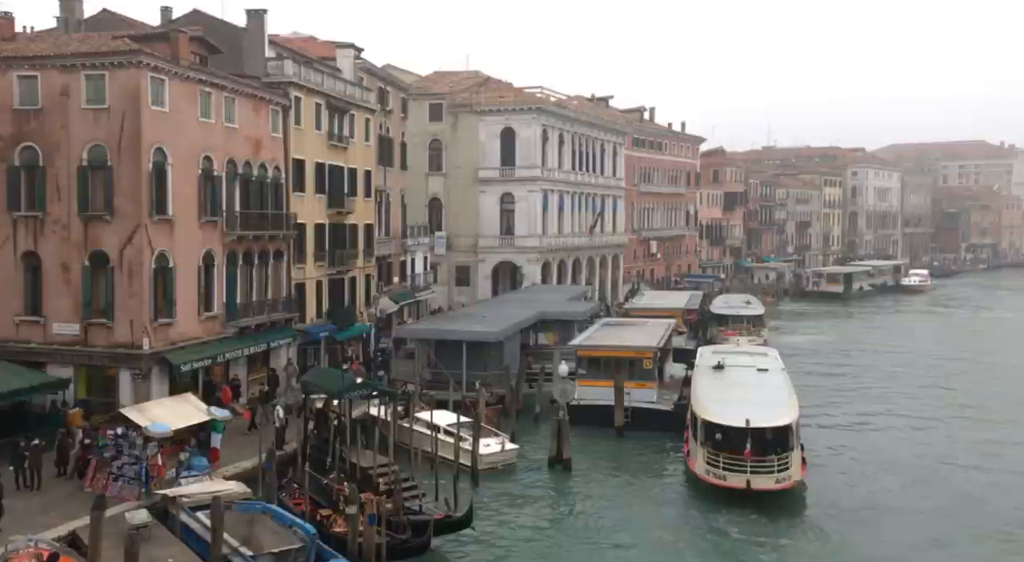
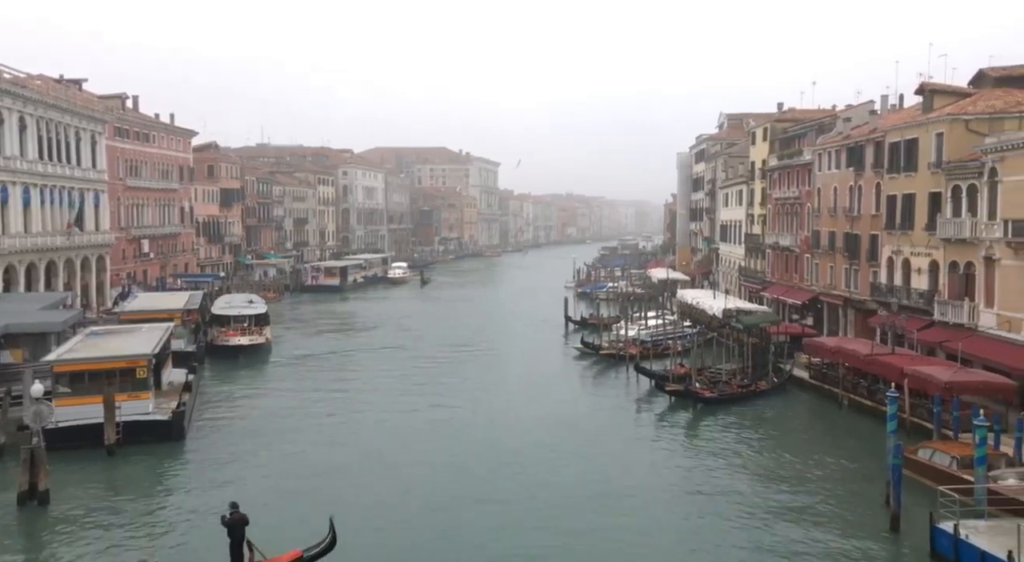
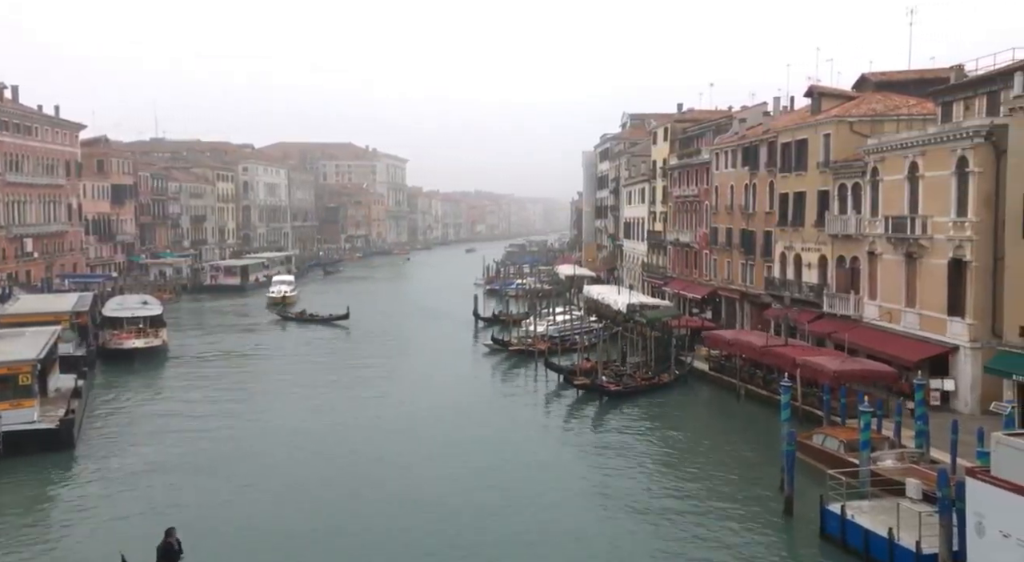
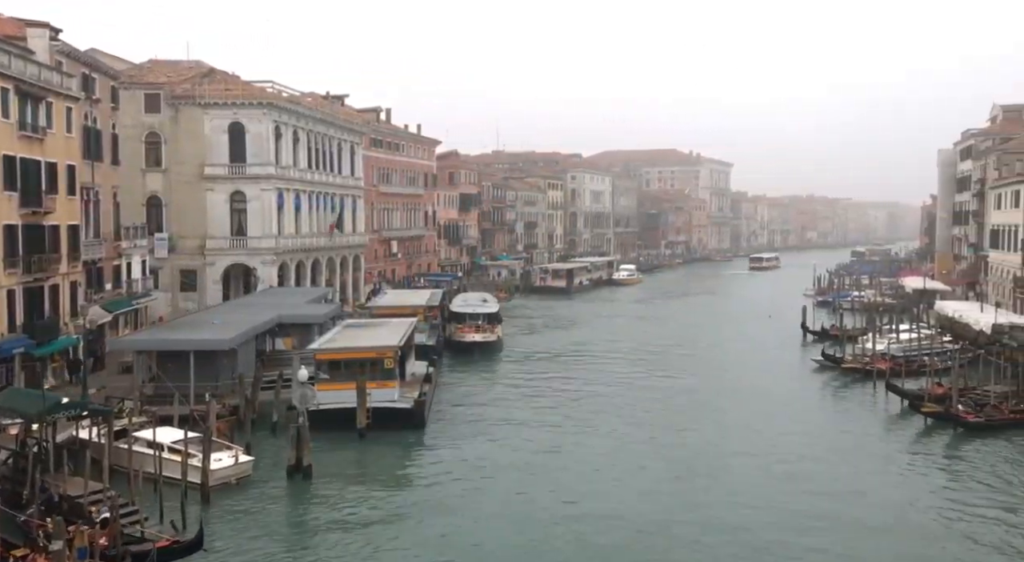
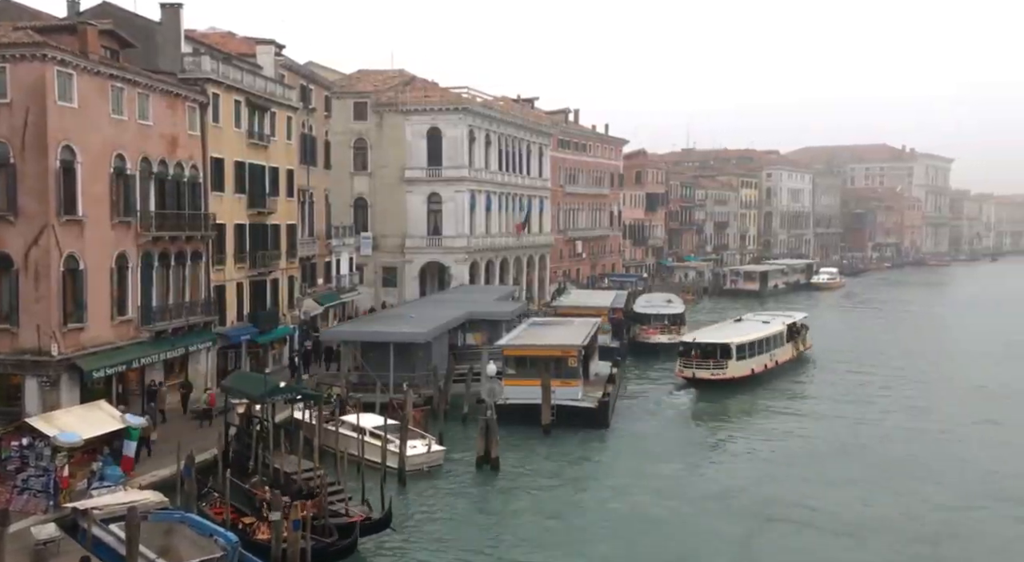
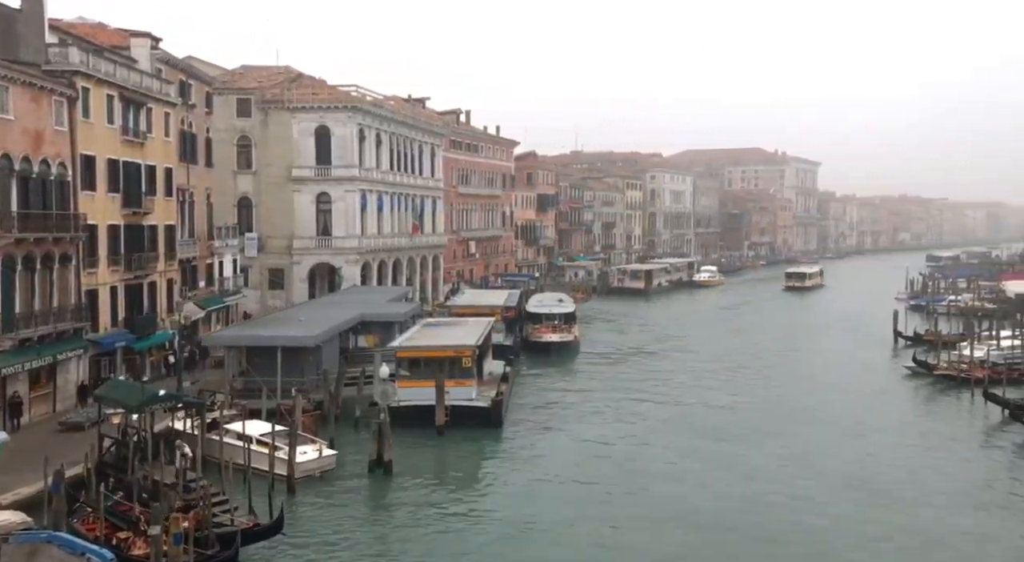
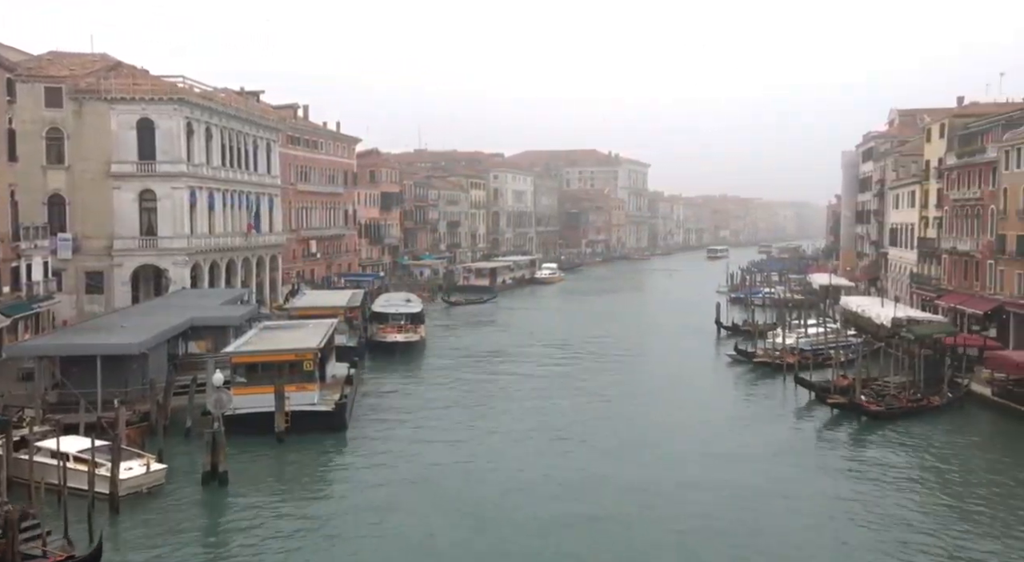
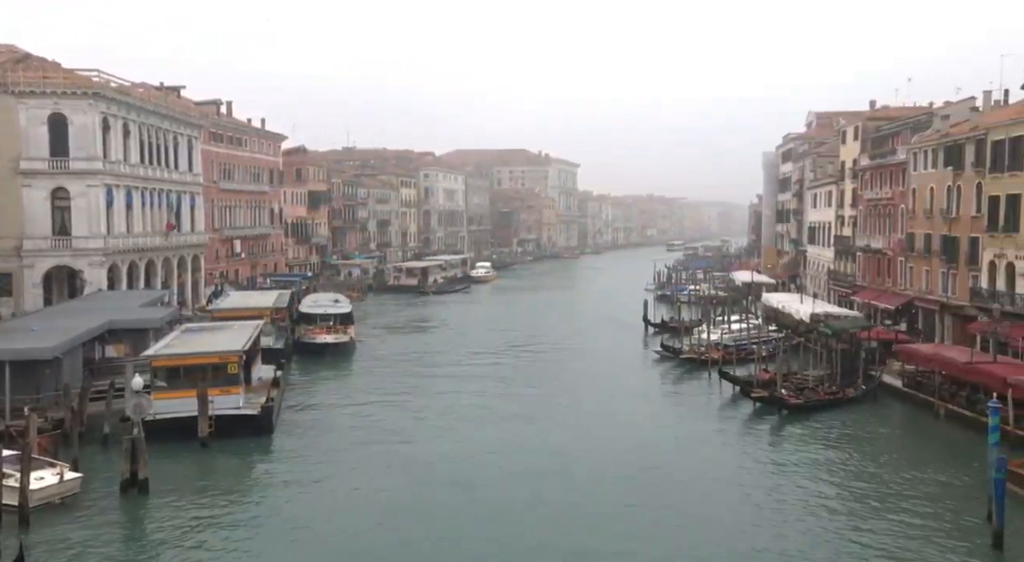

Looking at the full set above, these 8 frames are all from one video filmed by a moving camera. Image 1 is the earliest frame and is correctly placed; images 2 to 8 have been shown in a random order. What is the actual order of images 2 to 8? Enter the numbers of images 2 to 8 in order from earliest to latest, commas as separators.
5, 6, 4, 7, 8, 2, 3
